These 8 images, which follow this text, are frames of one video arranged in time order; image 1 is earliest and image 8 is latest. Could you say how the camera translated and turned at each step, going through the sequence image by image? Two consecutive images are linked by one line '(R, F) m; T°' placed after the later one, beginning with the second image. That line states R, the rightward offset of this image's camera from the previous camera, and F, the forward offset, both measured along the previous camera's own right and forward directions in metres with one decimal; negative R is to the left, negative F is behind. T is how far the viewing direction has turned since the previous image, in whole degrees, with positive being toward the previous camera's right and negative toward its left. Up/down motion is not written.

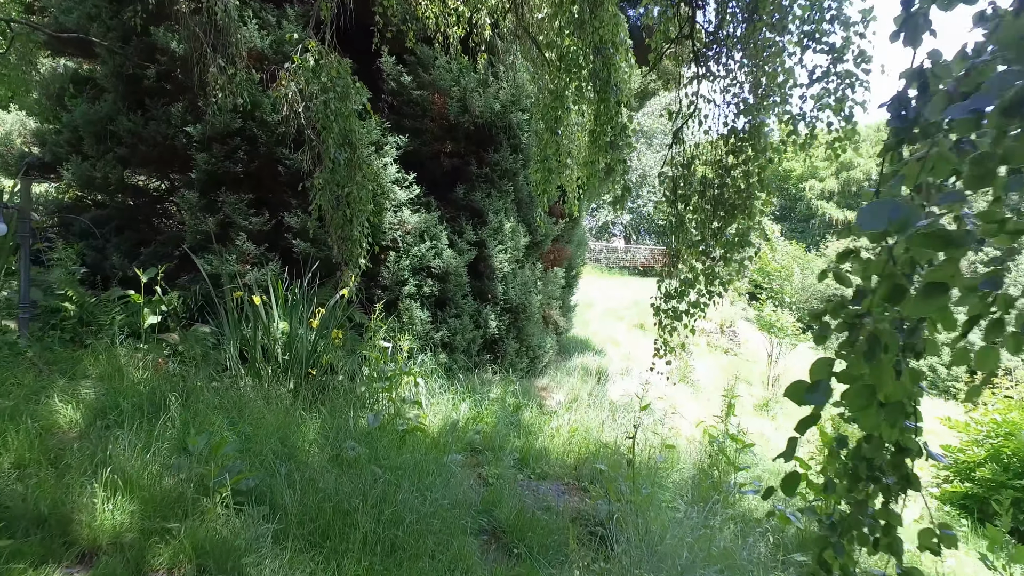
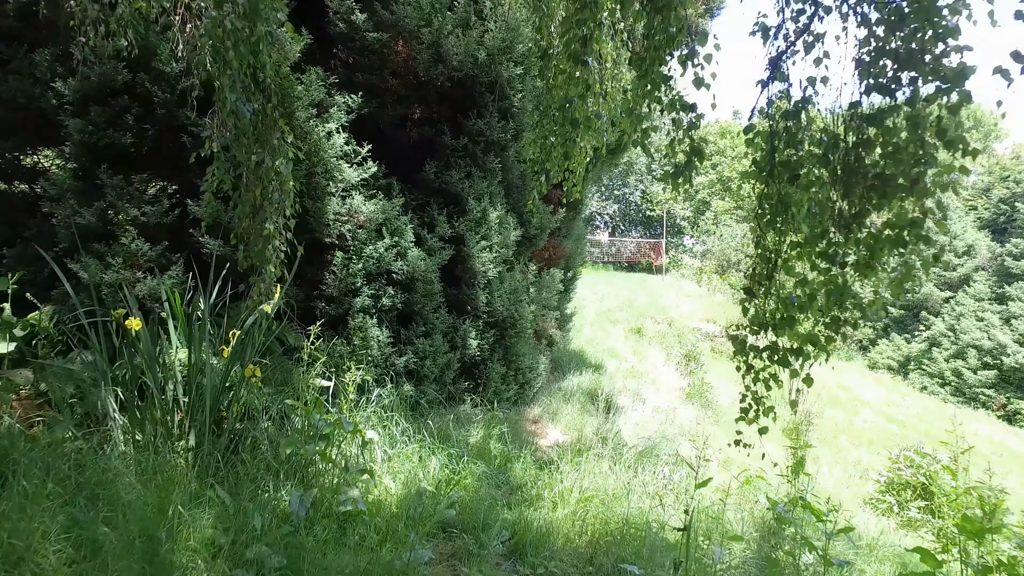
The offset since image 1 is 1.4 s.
(0.0, +1.1) m; +2°
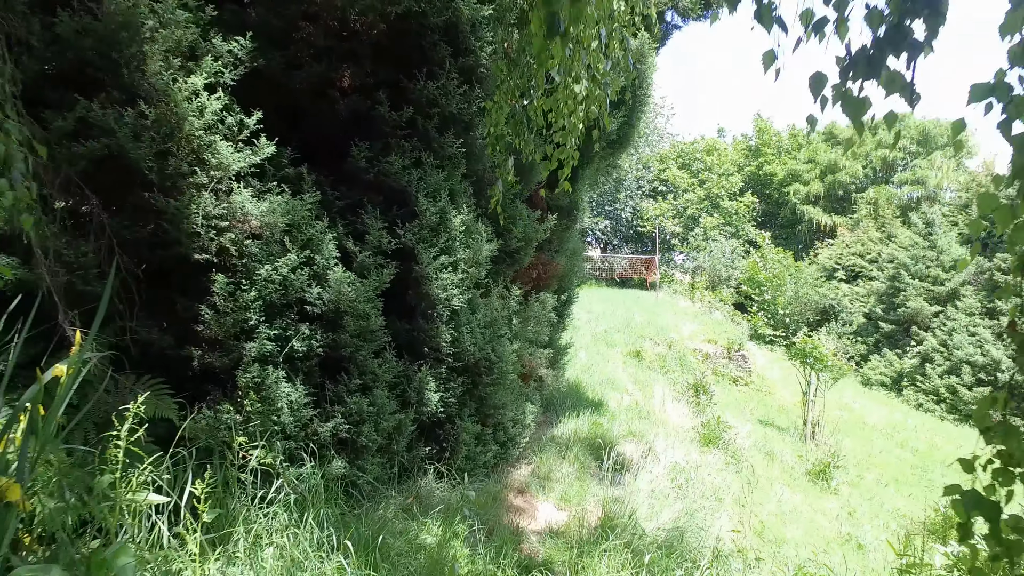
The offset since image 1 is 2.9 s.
(+0.1, +1.1) m; +1°
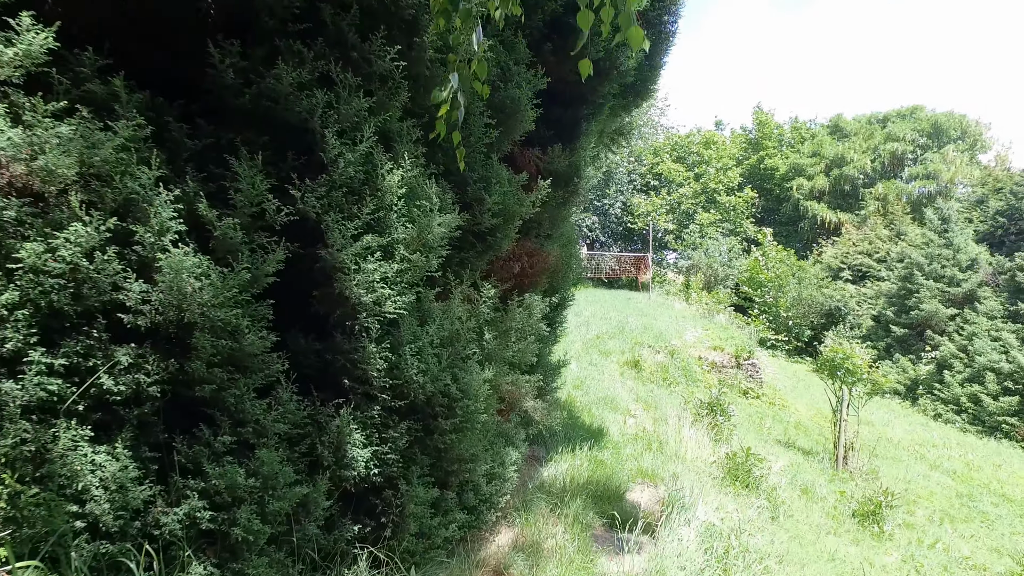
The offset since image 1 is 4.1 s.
(0.0, +0.9) m; +1°
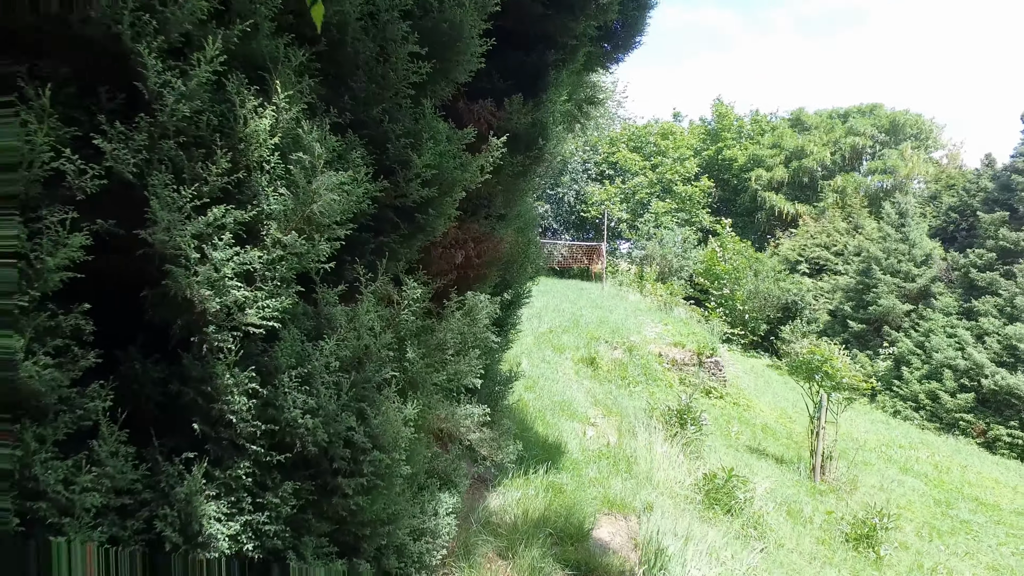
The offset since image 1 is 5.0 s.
(0.0, +0.5) m; +3°
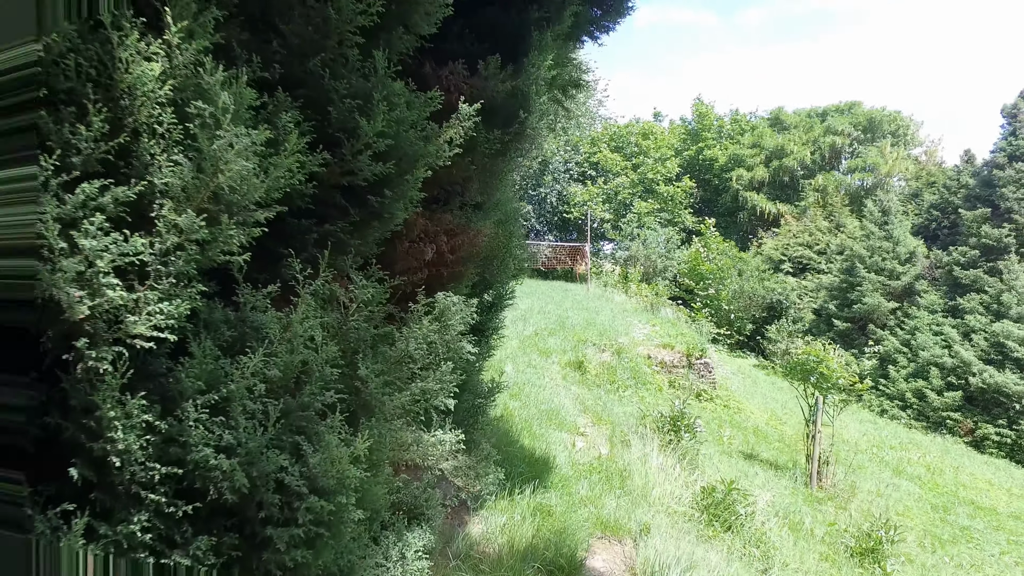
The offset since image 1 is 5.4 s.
(0.0, +0.3) m; +1°
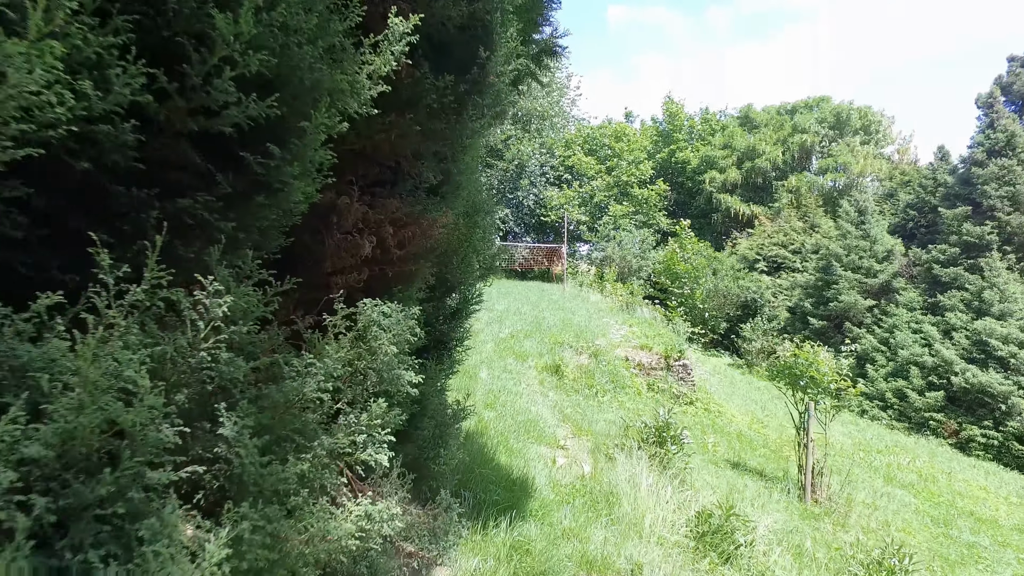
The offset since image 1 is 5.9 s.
(0.0, +0.4) m; +2°
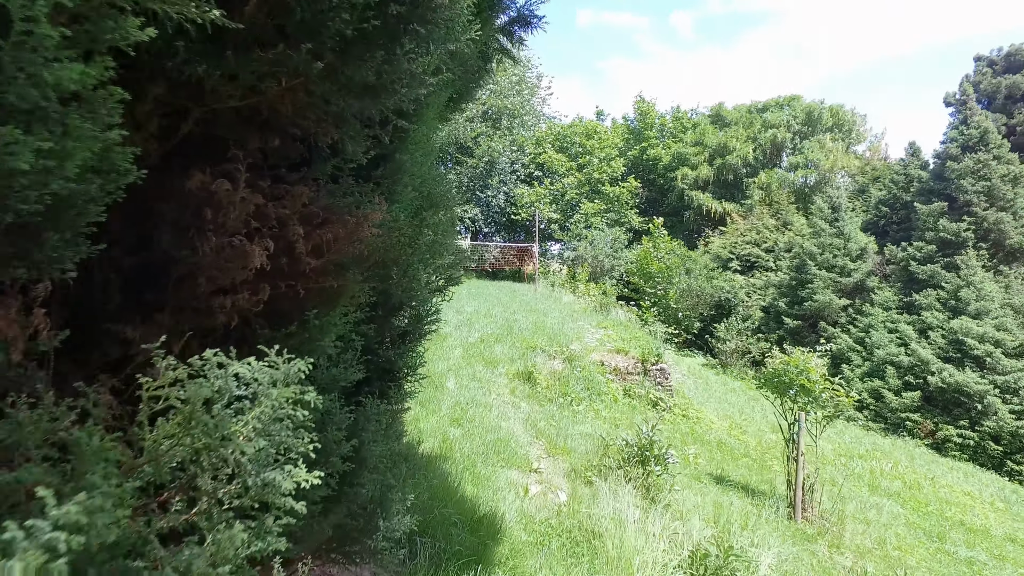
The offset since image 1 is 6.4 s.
(0.0, +0.4) m; +2°
